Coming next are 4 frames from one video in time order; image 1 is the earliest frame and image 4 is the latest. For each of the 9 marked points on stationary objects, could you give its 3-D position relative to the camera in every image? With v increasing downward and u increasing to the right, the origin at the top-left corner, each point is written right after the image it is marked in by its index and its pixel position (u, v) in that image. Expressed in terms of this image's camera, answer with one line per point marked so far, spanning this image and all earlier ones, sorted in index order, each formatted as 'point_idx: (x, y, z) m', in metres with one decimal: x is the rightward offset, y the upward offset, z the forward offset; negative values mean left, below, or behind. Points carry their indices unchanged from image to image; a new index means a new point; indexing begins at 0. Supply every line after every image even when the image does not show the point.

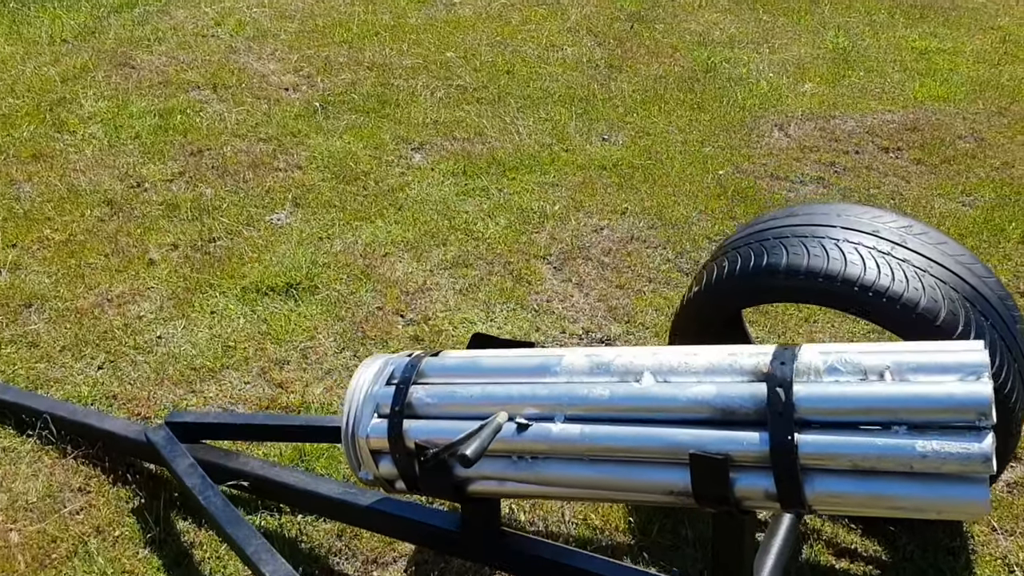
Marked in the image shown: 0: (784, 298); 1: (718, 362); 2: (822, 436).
0: (+0.7, 0.0, +2.4) m
1: (+0.4, -0.1, +1.8) m
2: (+0.5, -0.3, +1.7) m
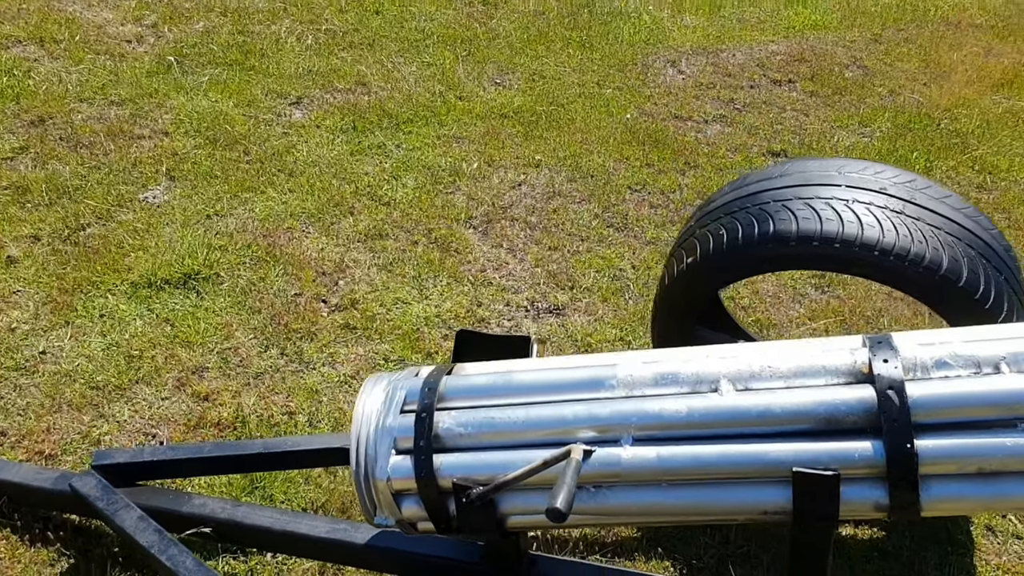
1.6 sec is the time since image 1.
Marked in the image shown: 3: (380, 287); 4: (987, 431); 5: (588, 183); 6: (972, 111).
0: (+0.7, +0.1, +2.2) m
1: (+0.5, -0.1, +1.6) m
2: (+0.7, -0.2, +1.5) m
3: (-0.4, 0.0, +3.2) m
4: (+0.7, -0.2, +1.5) m
5: (+0.3, +0.4, +3.9) m
6: (+2.2, +0.9, +4.6) m
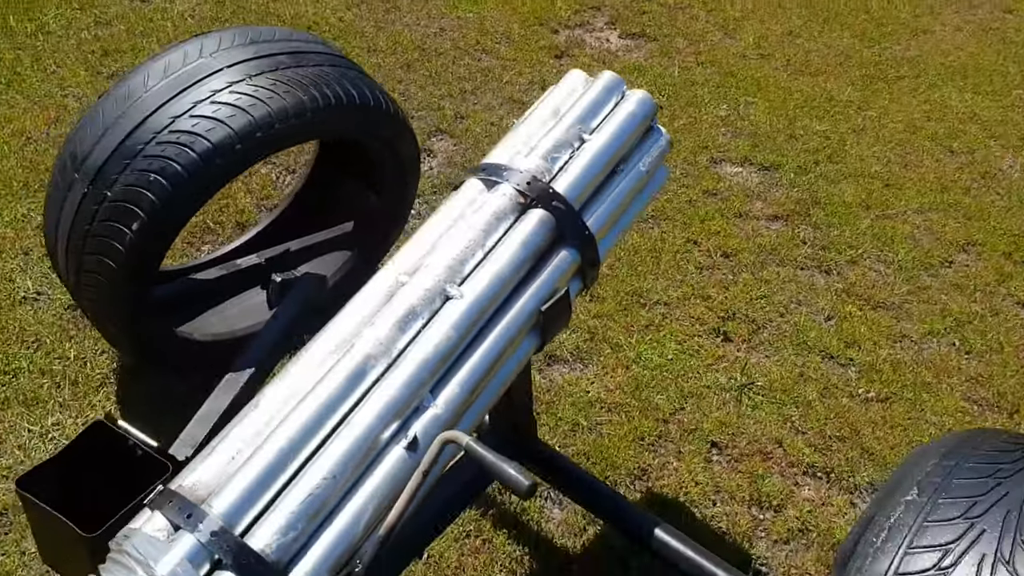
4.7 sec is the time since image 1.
0: (-0.6, +0.3, +2.0) m
1: (-0.1, +0.1, +1.6) m
2: (+0.2, +0.1, +1.7) m
3: (-1.8, -0.6, +1.9) m
4: (+0.2, +0.2, +1.8) m
5: (-2.2, +0.1, +2.6) m
6: (-2.2, +1.5, +4.2) m
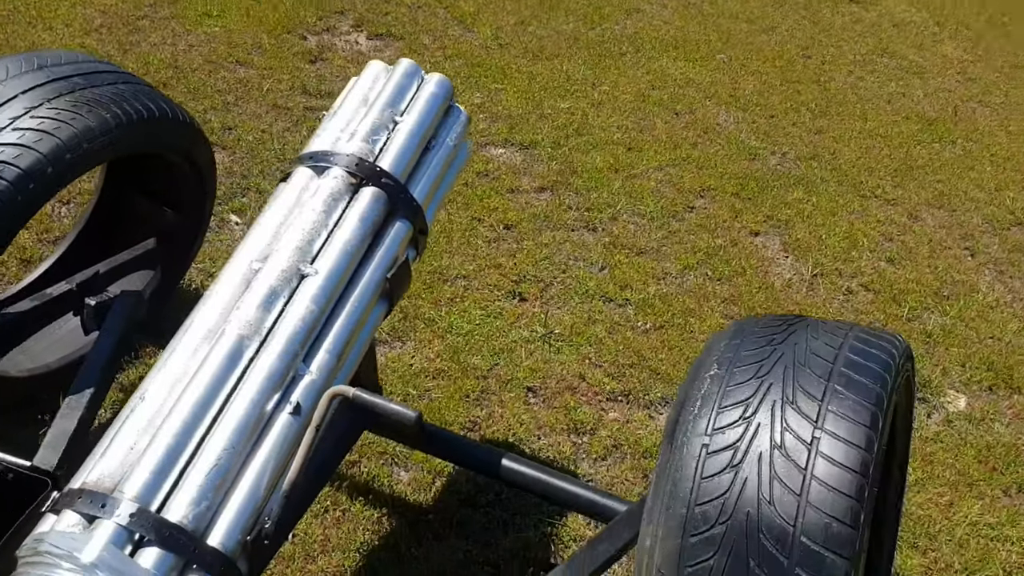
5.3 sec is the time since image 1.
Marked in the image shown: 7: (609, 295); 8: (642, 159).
0: (-1.0, +0.2, +2.1) m
1: (-0.4, +0.1, +1.8) m
2: (-0.2, +0.2, +2.0) m
3: (-2.0, -0.8, +1.6) m
4: (-0.2, +0.3, +2.0) m
5: (-2.6, -0.2, +2.2) m
6: (-3.3, +1.1, +3.8) m
7: (+0.3, 0.0, +3.2) m
8: (+0.5, +0.5, +4.0) m
